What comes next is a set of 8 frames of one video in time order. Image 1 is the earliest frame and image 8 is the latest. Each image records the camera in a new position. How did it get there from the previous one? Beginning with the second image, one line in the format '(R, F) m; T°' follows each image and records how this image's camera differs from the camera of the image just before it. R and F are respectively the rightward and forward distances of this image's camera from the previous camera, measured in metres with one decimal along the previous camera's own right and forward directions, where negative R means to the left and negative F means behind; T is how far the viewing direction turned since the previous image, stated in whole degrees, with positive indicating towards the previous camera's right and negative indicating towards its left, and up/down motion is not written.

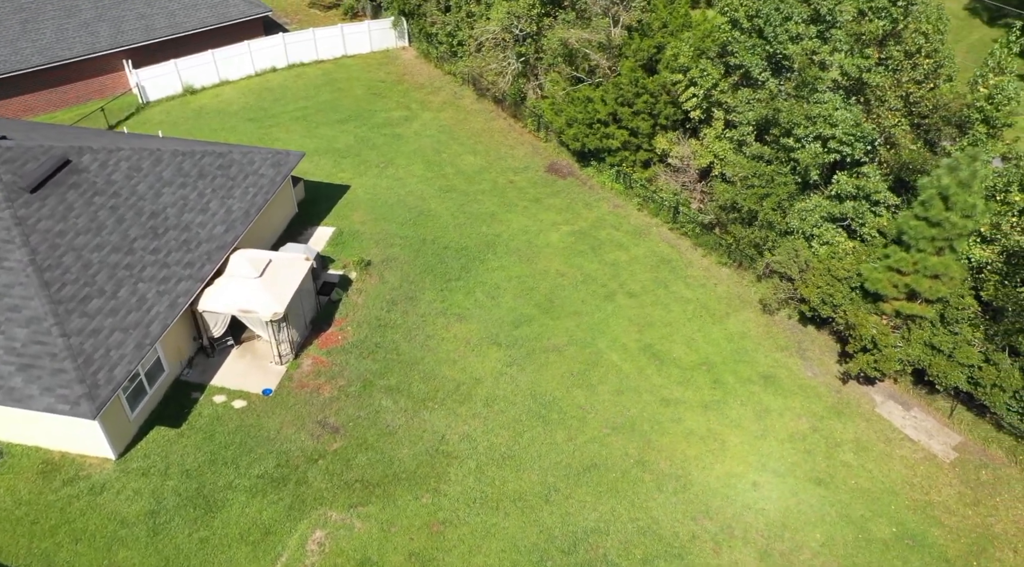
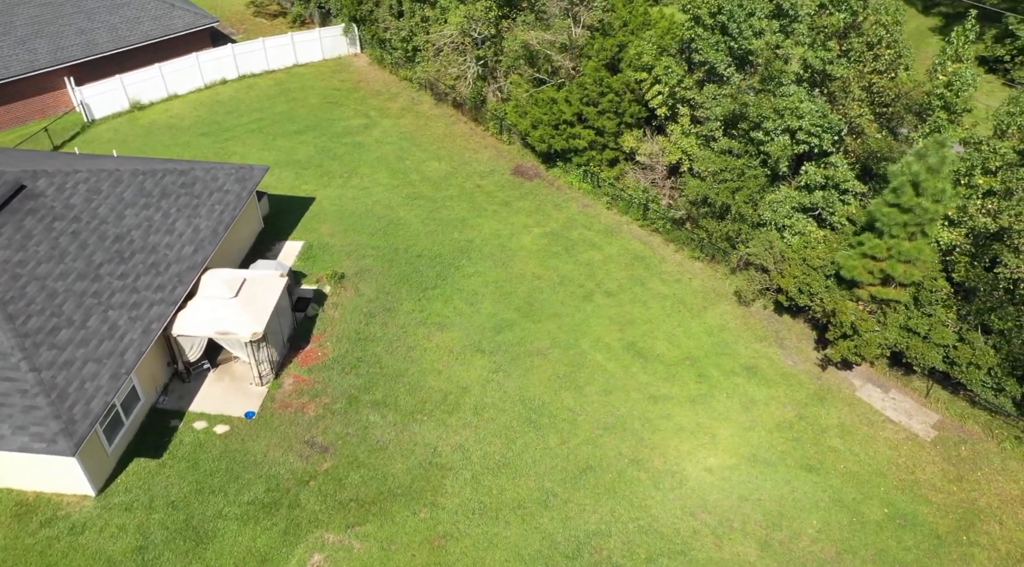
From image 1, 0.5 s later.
(-0.8, +0.2) m; +4°
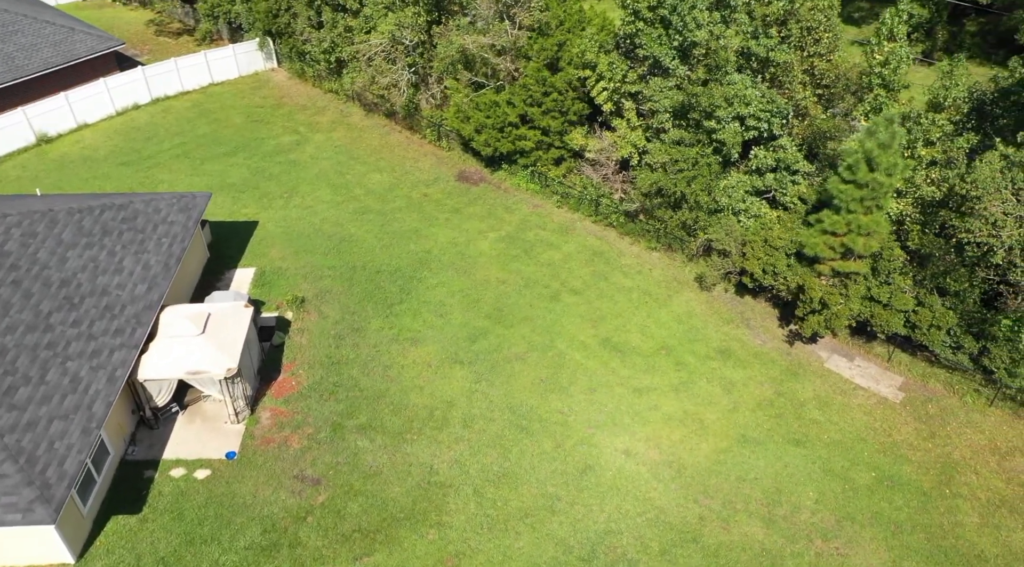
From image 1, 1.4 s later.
(-1.5, +0.4) m; +6°
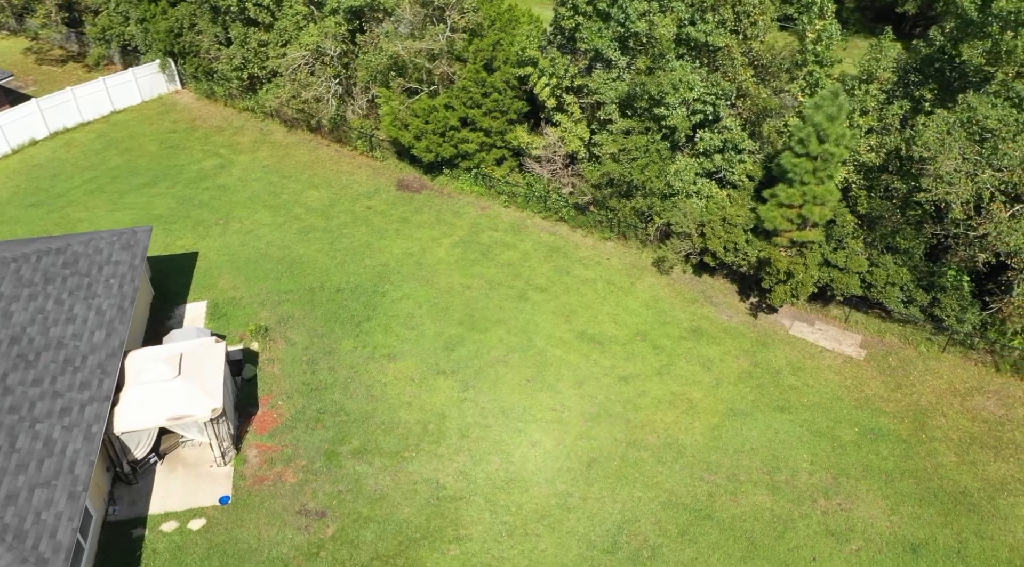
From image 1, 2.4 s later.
(-1.8, +0.3) m; +7°
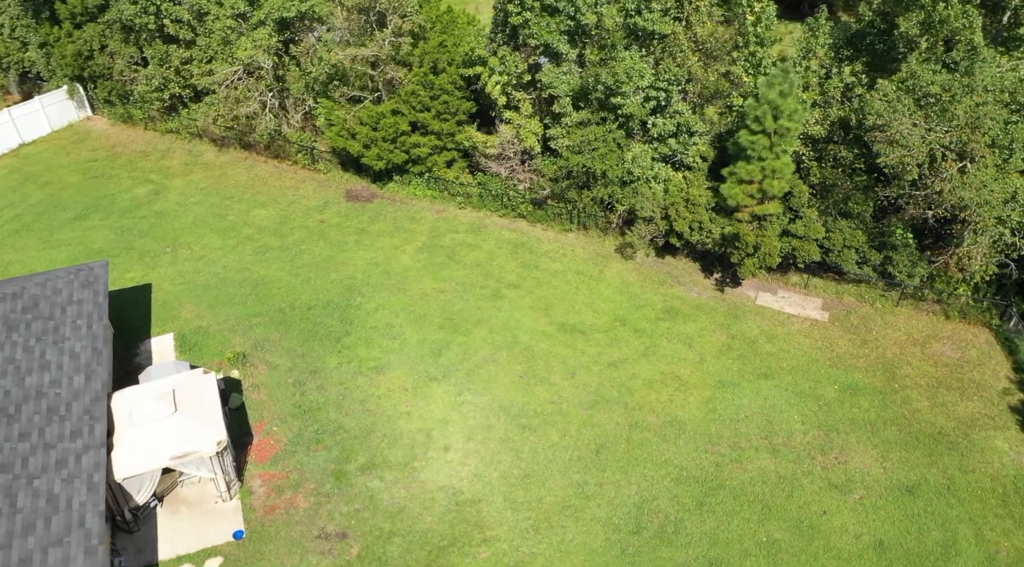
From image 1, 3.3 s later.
(-1.9, +0.1) m; +7°
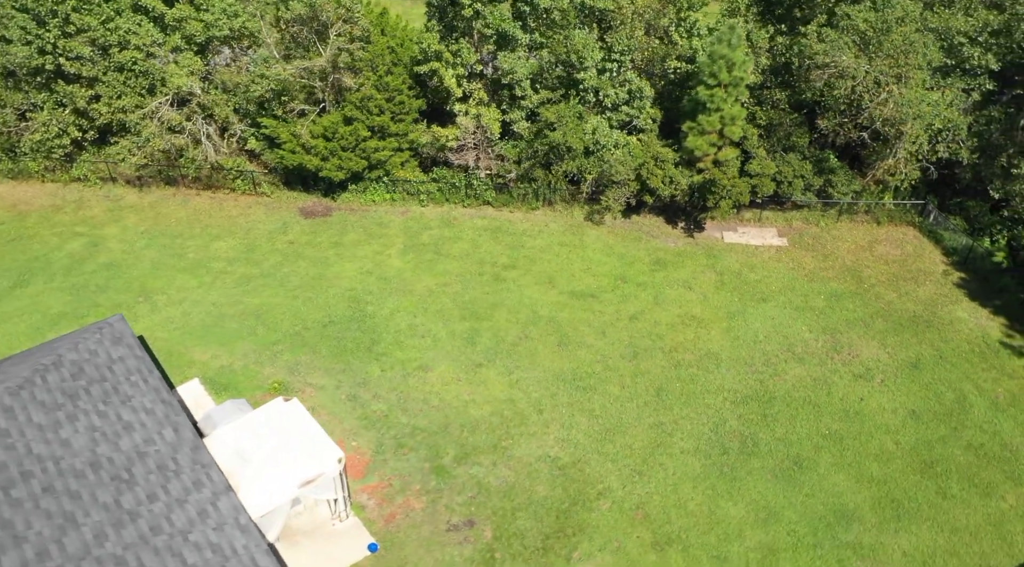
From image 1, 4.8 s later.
(-5.0, -0.3) m; +12°
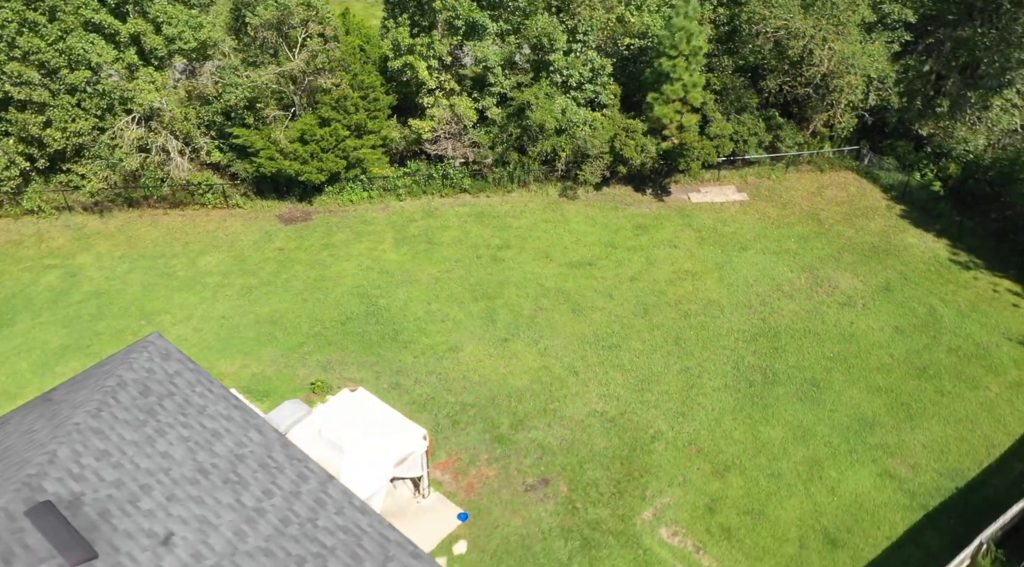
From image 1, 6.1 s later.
(-3.3, -0.7) m; +7°
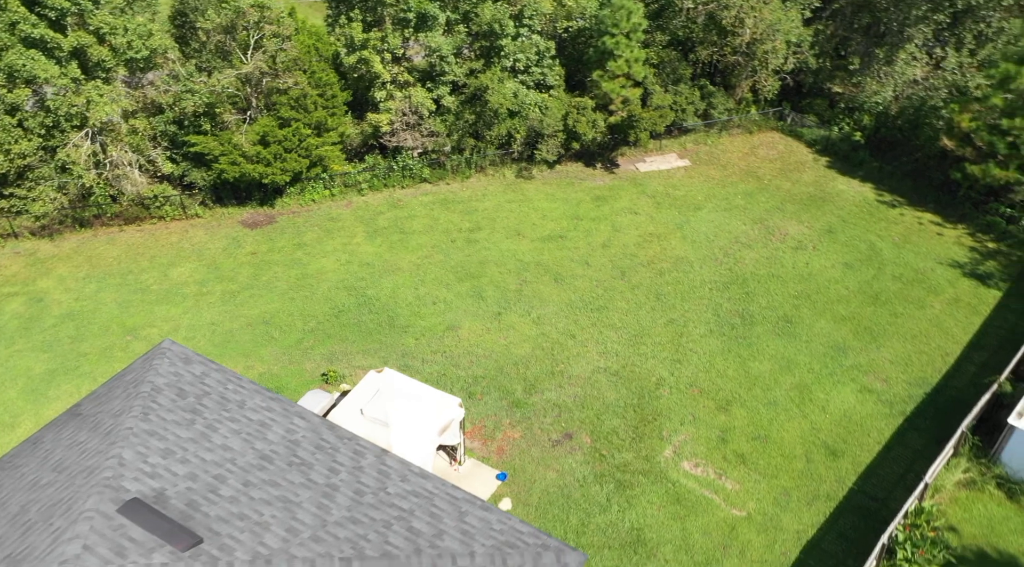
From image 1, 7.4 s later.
(-2.4, -0.8) m; +7°
